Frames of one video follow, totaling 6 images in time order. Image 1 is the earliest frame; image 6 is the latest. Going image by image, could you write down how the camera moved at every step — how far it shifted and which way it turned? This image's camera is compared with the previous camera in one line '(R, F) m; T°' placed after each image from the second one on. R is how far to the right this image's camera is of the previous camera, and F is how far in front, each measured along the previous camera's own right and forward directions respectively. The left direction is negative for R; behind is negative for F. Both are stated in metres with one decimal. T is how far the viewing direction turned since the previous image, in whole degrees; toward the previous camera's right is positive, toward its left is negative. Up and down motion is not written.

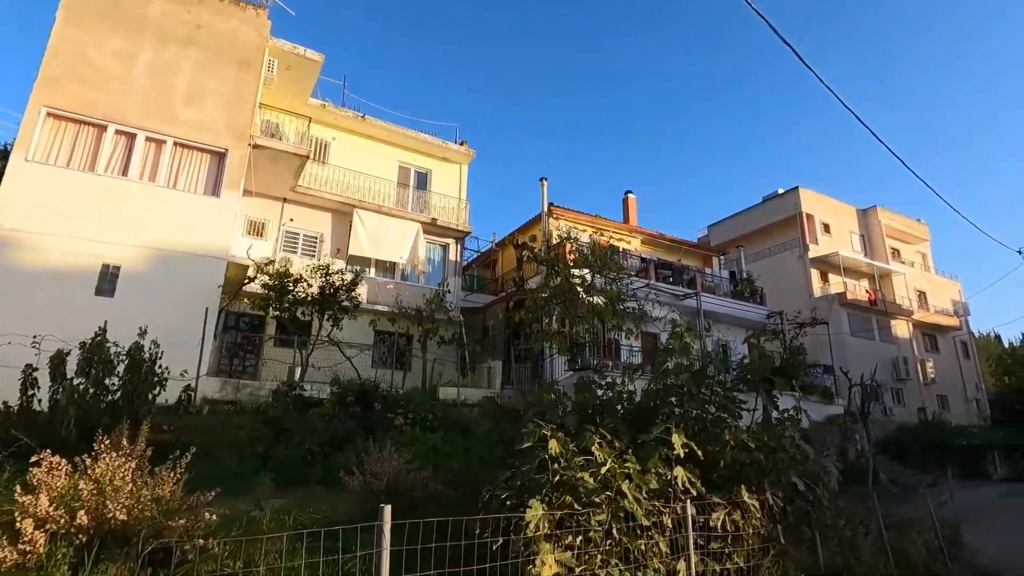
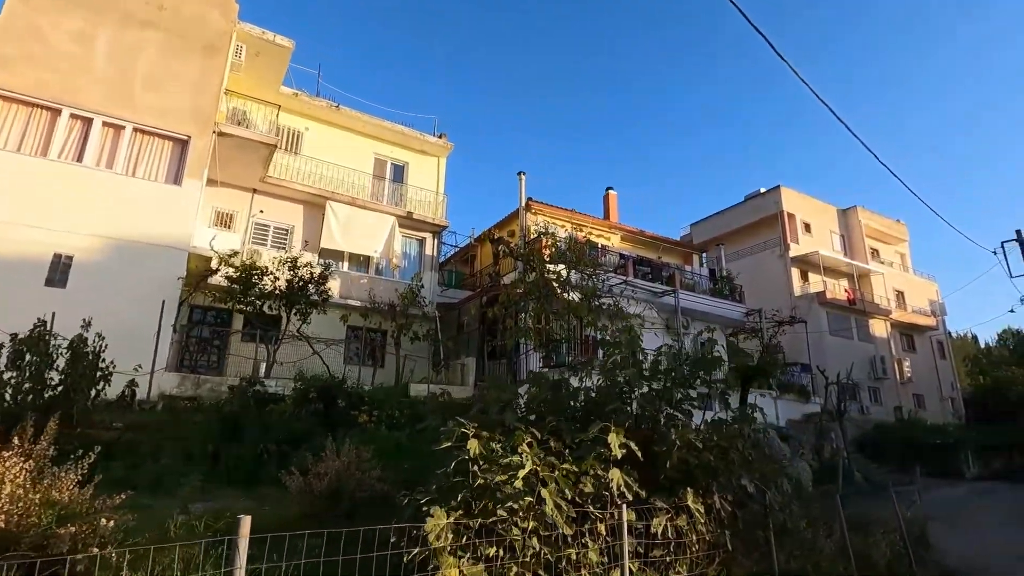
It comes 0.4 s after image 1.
(+0.4, +0.3) m; +1°
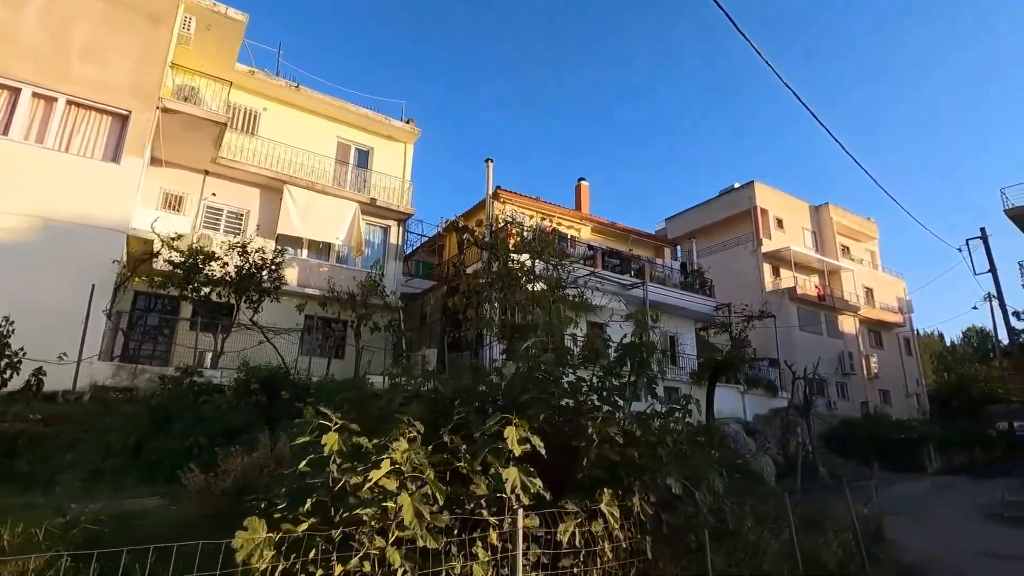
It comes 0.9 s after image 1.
(+0.5, +0.5) m; +2°
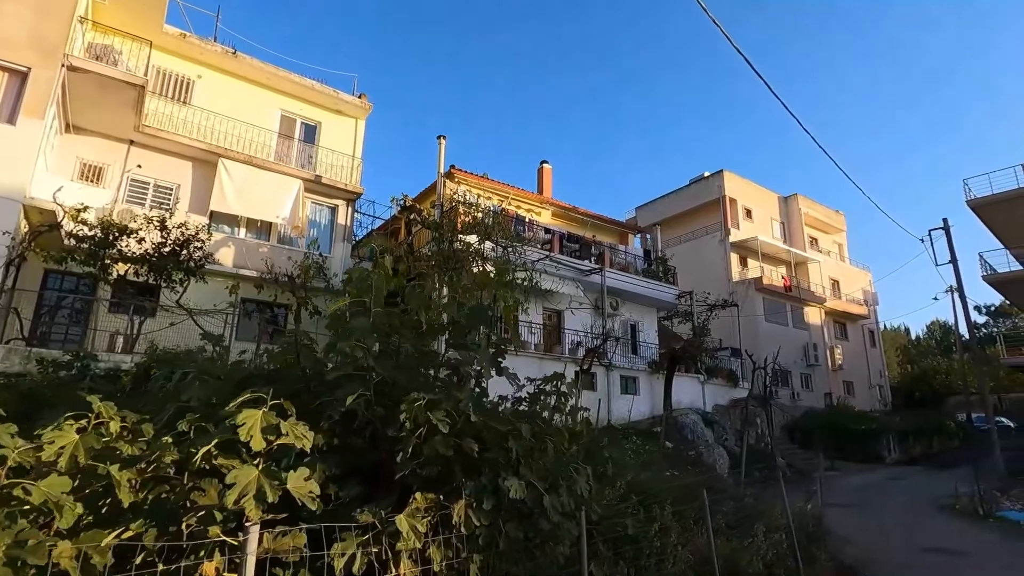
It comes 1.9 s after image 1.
(+0.9, +0.8) m; +2°
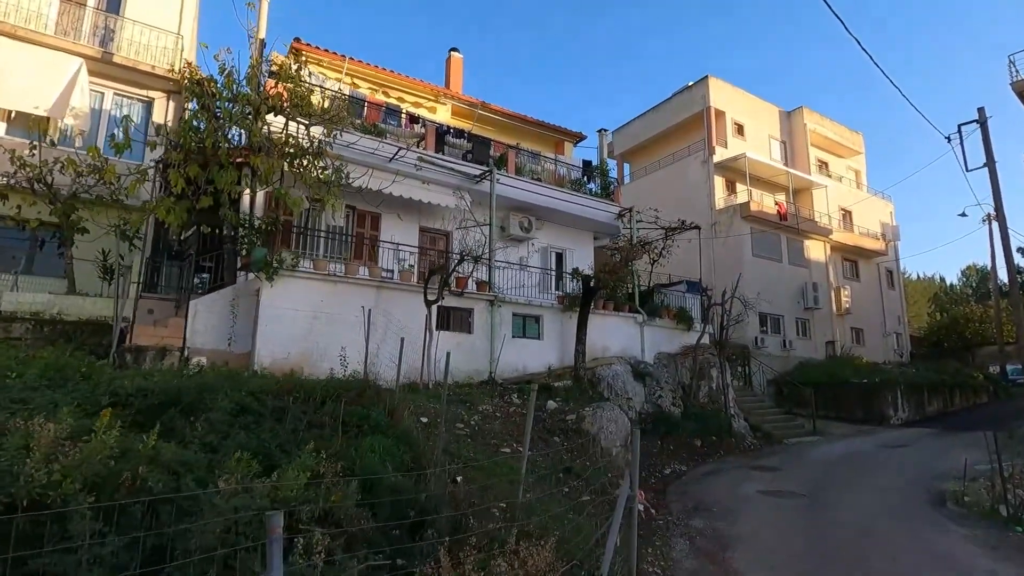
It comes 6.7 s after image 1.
(+4.0, +4.5) m; -3°
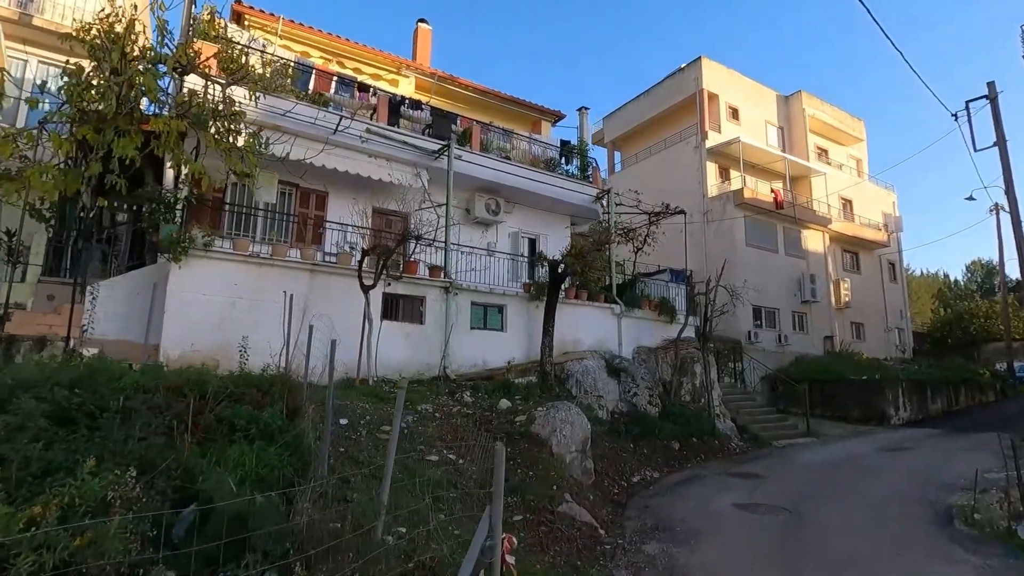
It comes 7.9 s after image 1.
(+0.9, +1.2) m; 0°
